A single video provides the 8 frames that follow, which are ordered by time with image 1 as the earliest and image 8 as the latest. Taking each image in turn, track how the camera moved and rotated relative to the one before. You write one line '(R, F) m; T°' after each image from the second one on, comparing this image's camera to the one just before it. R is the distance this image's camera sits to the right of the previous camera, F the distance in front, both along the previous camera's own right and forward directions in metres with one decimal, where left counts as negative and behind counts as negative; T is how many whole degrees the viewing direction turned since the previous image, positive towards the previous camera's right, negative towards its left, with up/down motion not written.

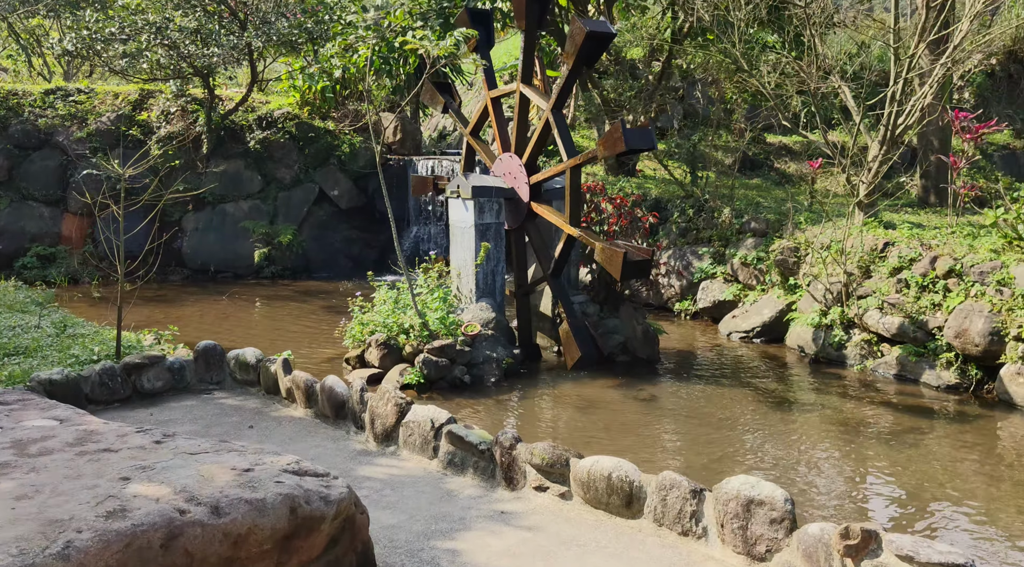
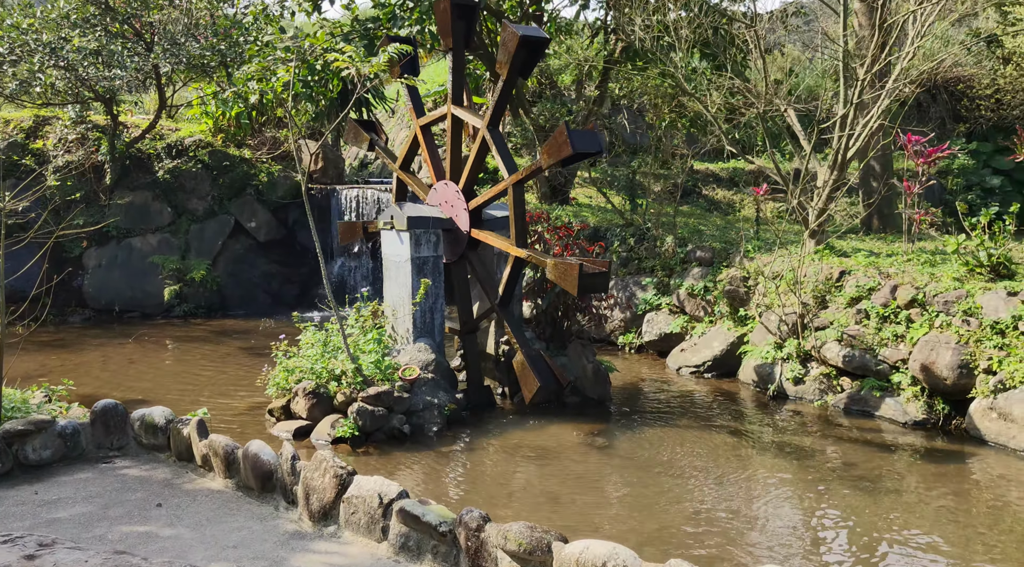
(-0.2, +0.7) m; +5°
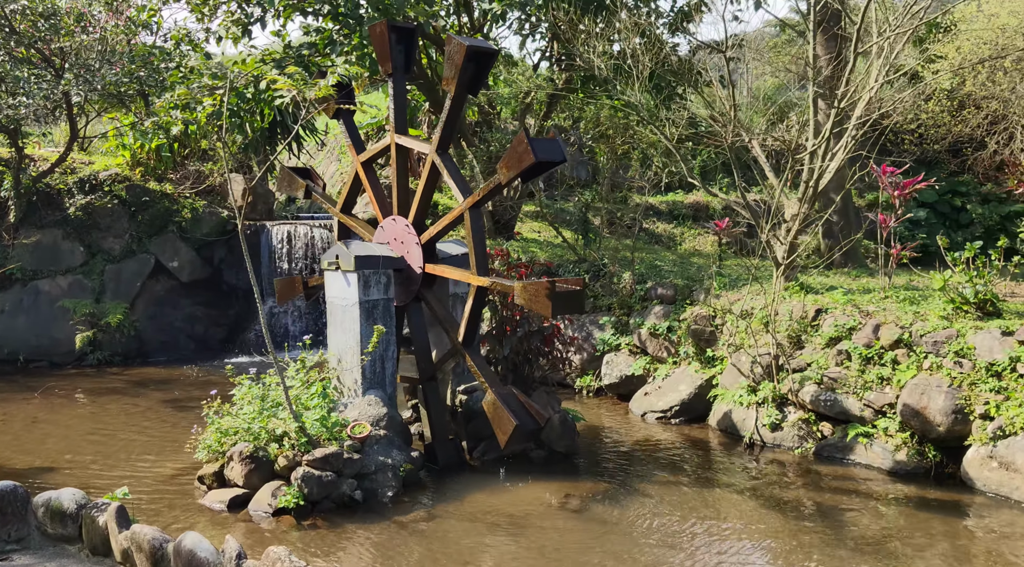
(-0.3, +0.7) m; +5°
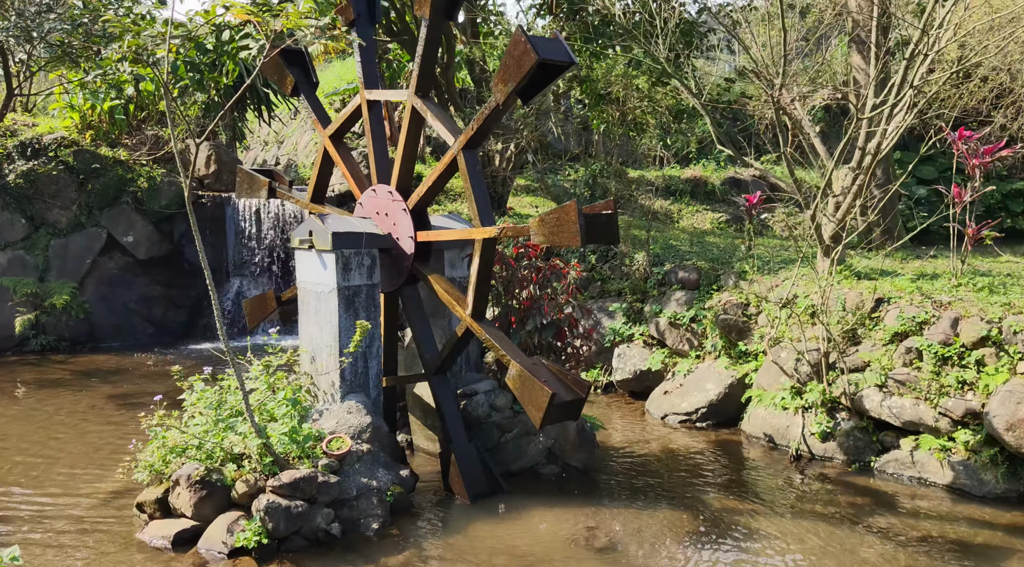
(-0.2, +1.3) m; +2°
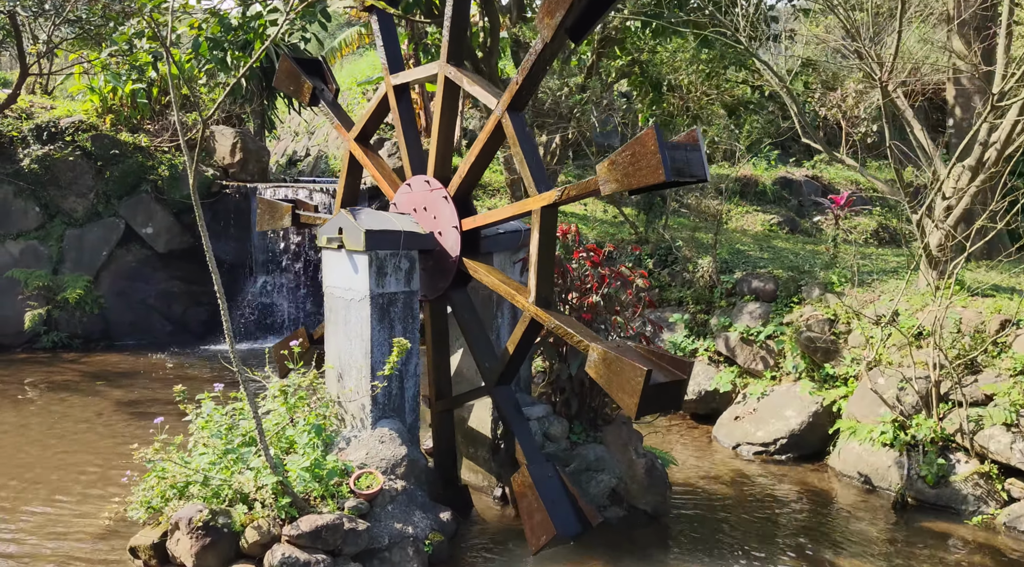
(-0.2, +0.9) m; -2°
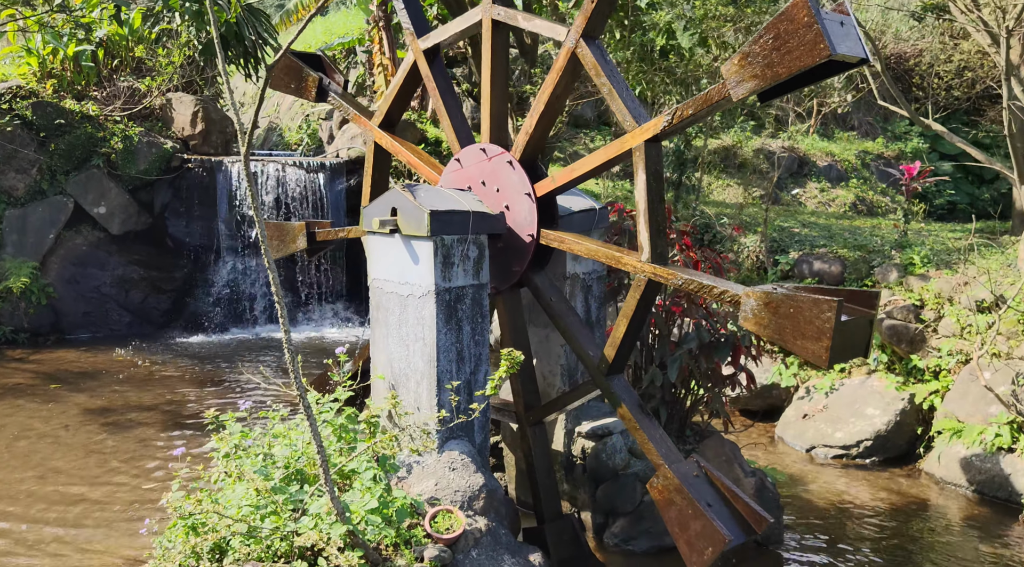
(-0.8, +0.9) m; +4°
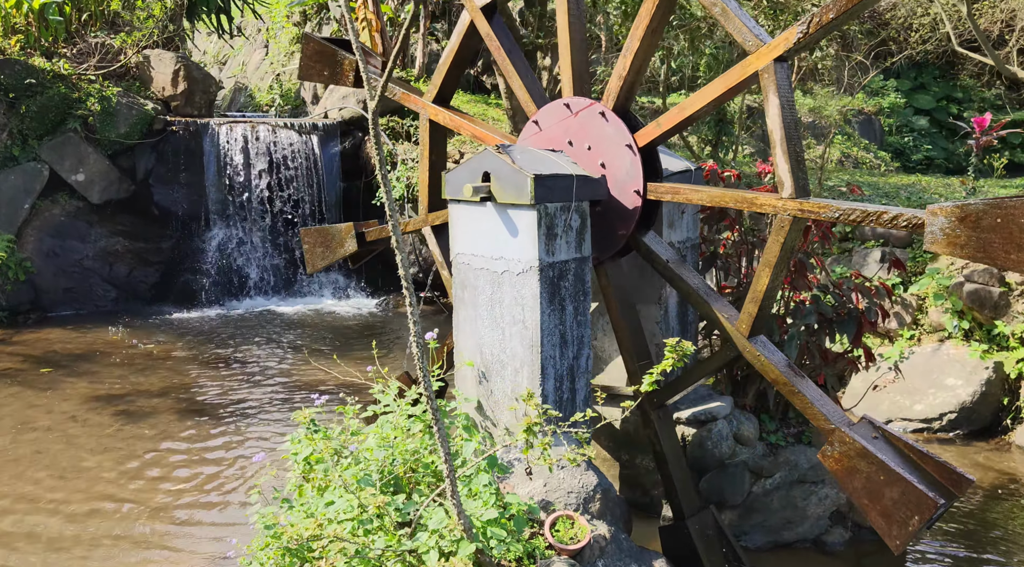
(-0.7, +0.5) m; +3°
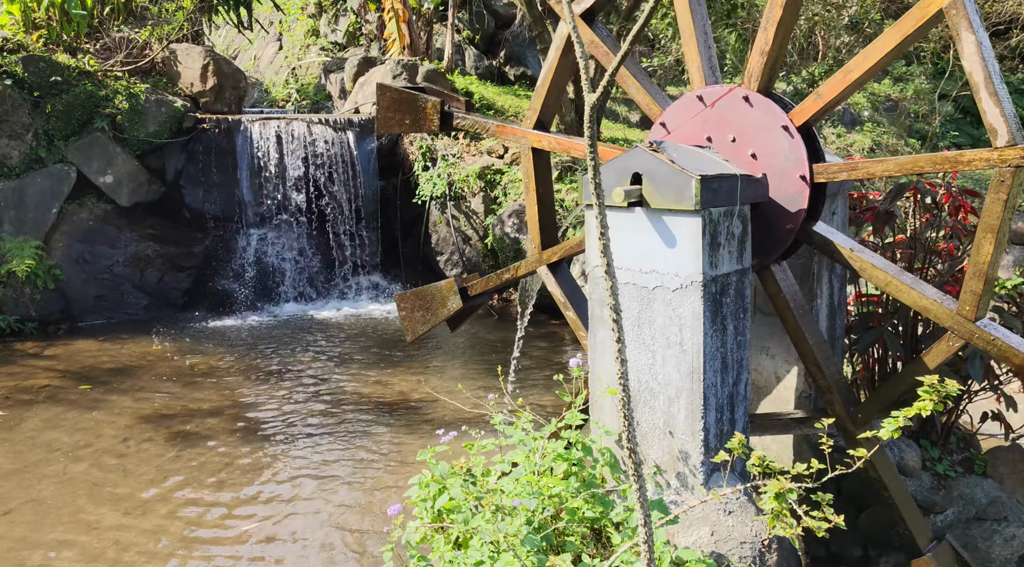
(-0.6, +0.5) m; 0°
